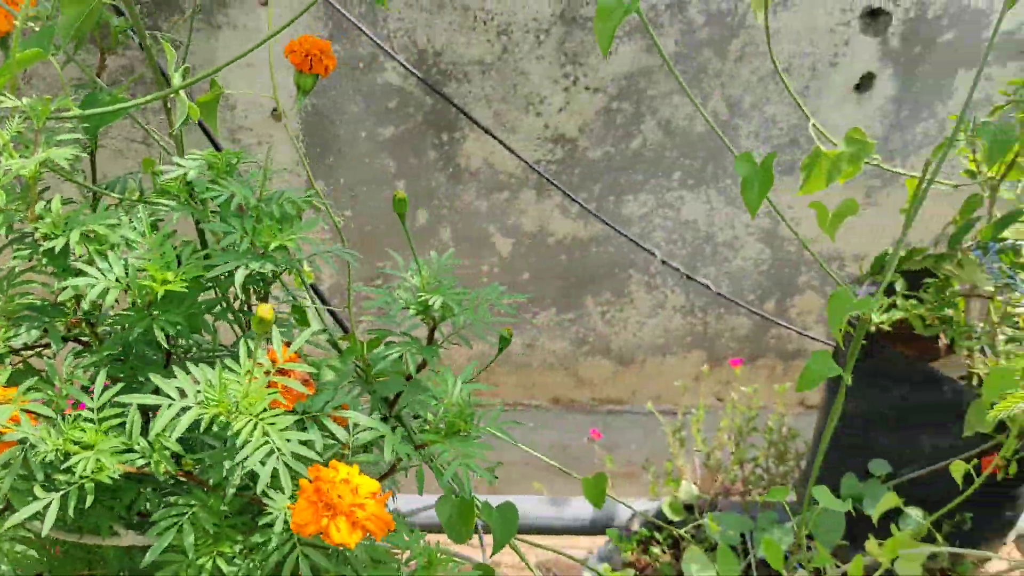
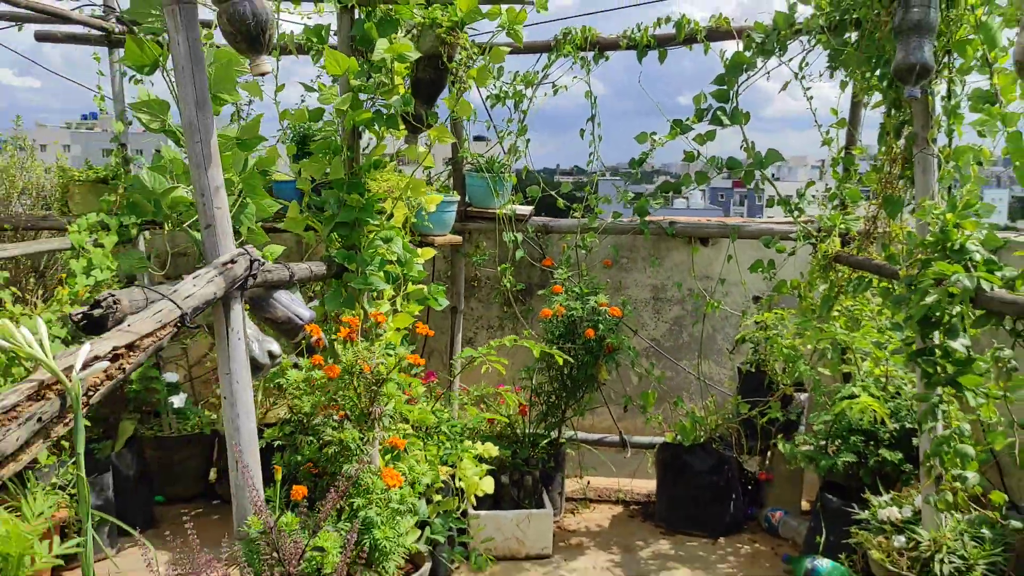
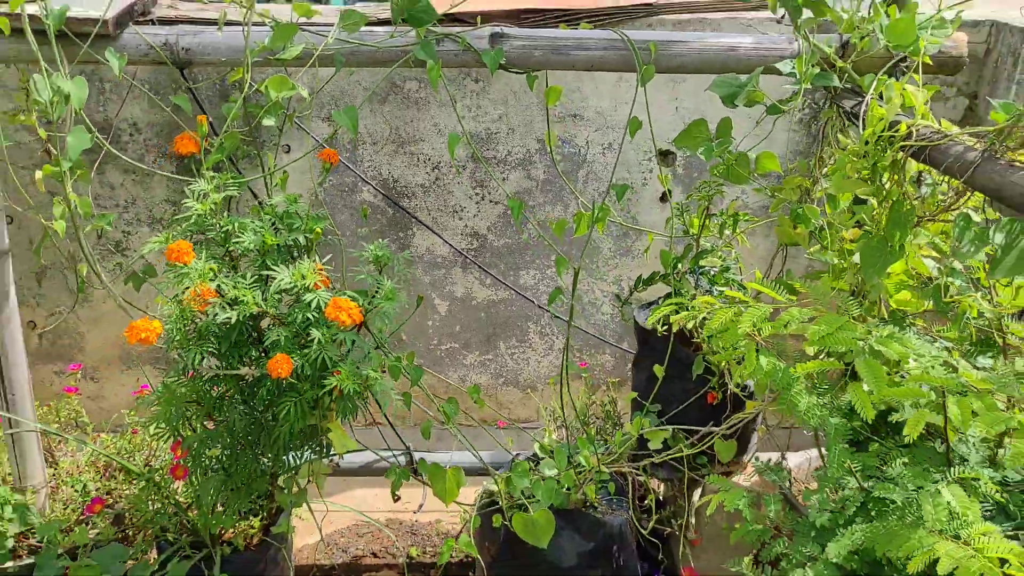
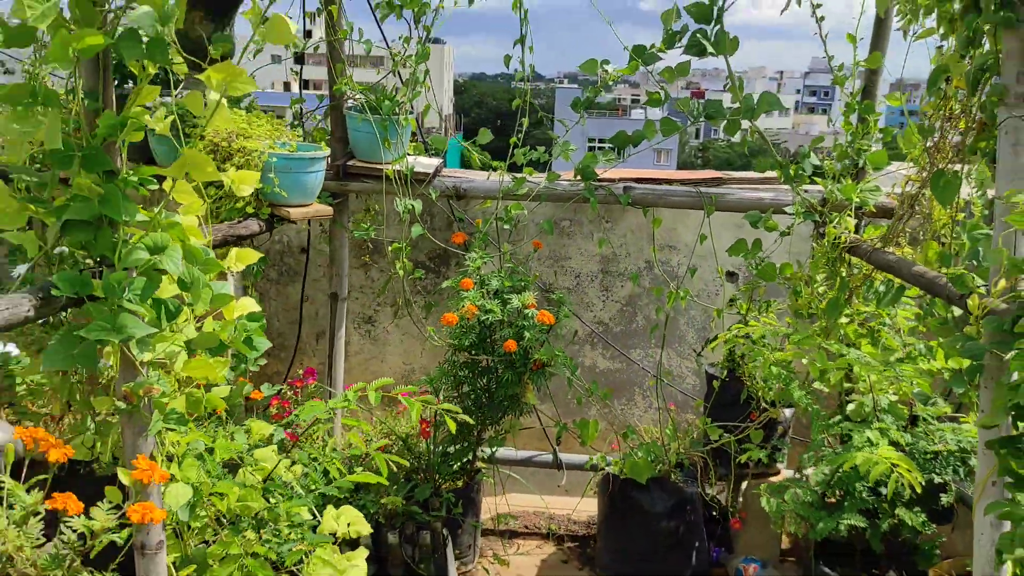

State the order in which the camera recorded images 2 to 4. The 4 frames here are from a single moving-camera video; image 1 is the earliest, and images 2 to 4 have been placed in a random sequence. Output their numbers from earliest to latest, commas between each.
3, 4, 2
